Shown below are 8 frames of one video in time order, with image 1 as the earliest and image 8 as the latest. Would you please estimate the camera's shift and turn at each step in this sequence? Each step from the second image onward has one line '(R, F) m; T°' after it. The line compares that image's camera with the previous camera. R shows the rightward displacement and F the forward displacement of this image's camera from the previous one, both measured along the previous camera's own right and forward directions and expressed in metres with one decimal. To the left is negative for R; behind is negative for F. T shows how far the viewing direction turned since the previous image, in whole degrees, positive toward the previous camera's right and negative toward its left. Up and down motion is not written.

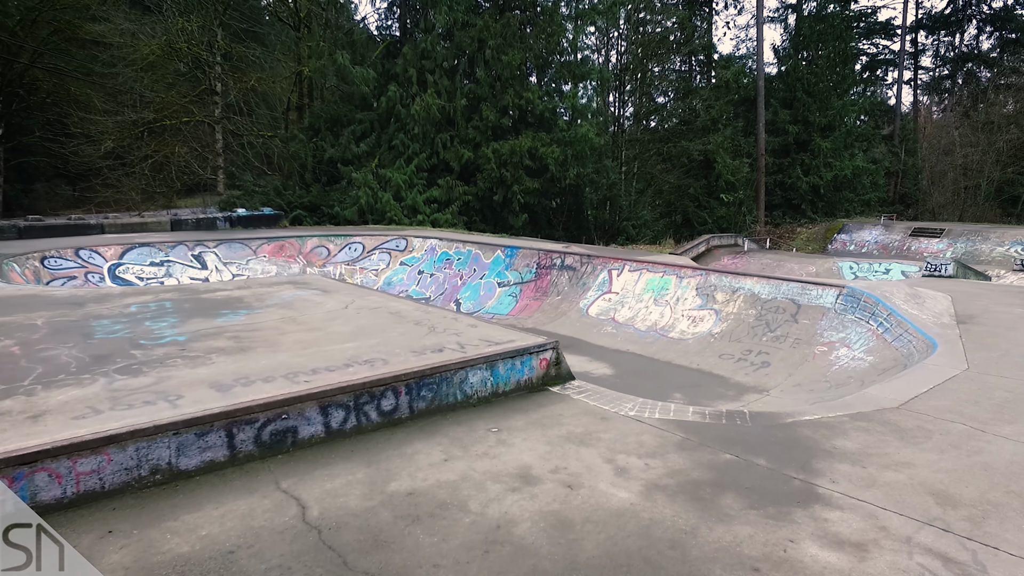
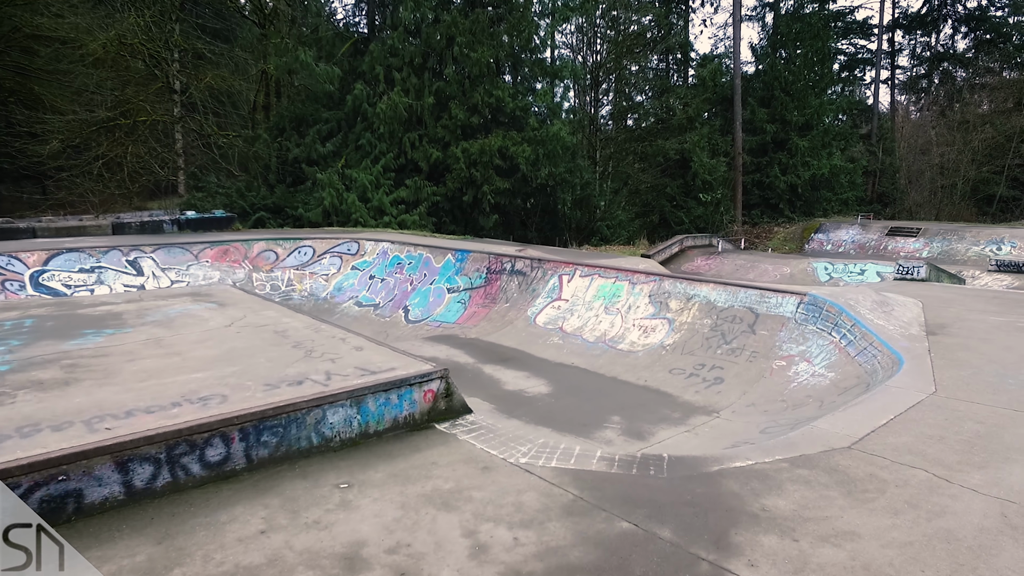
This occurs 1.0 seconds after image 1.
(+0.6, +0.7) m; +1°
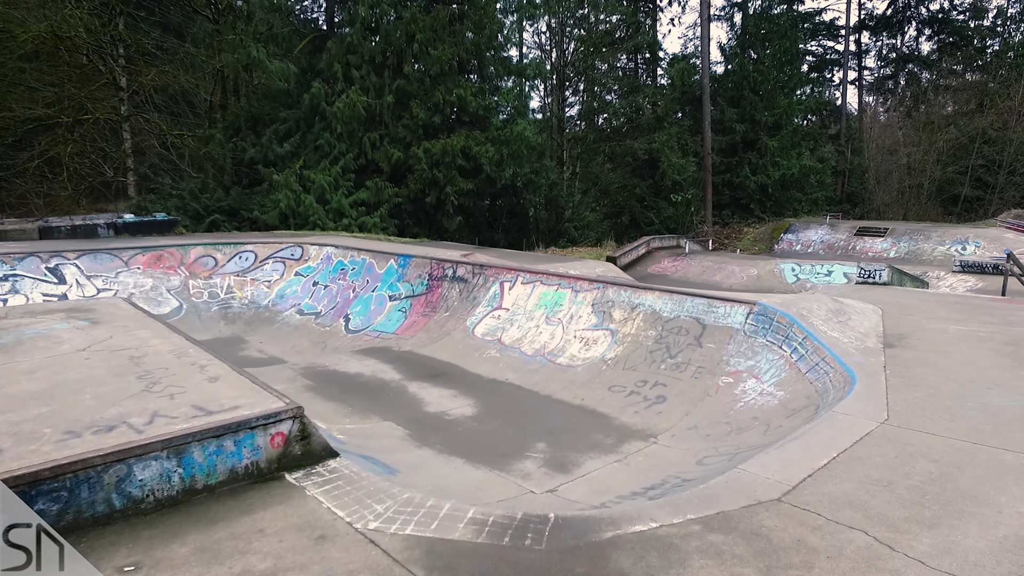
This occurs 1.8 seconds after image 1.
(+0.5, +0.6) m; +2°
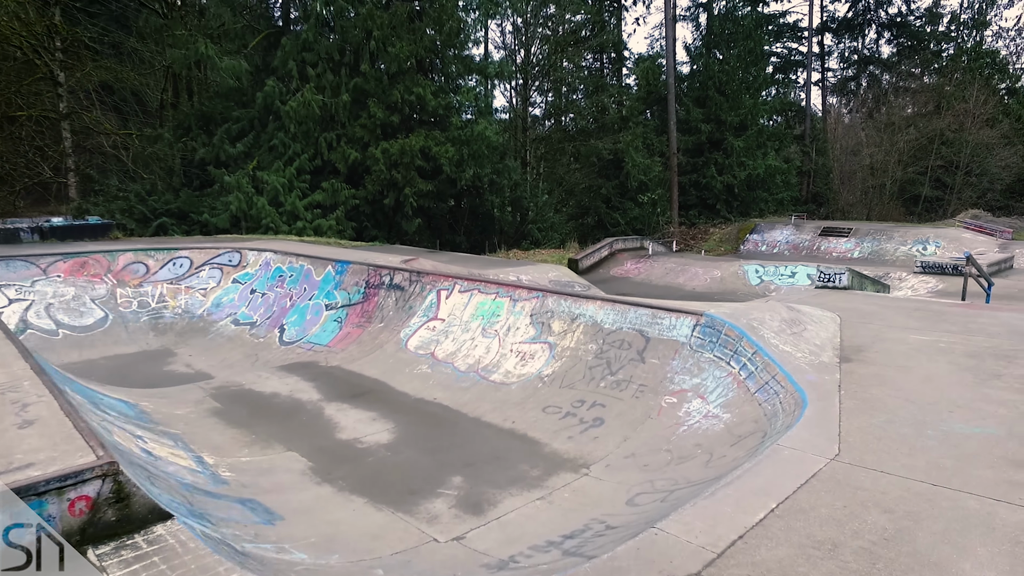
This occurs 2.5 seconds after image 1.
(+0.4, +0.6) m; +2°
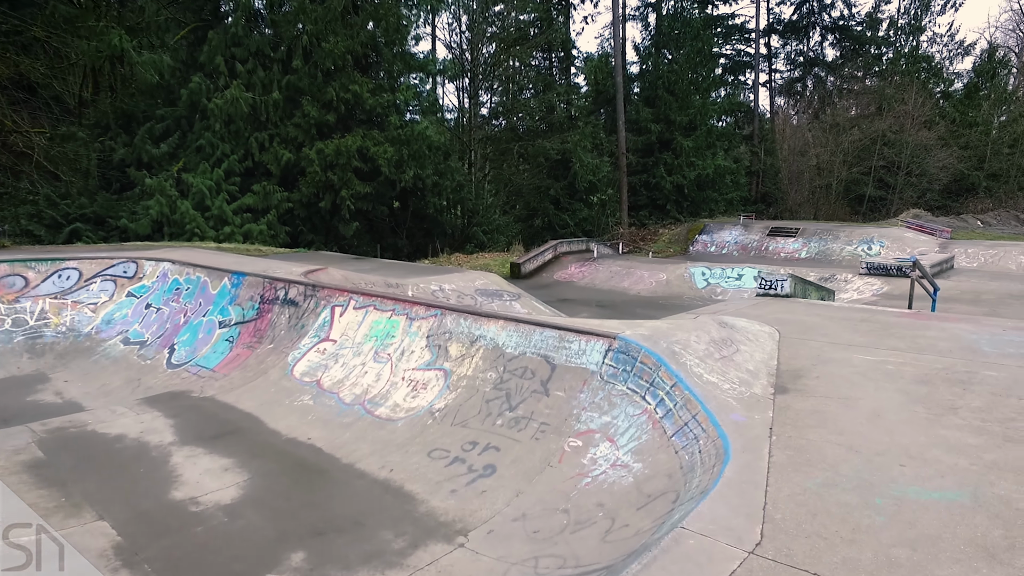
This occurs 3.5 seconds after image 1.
(+0.6, +0.9) m; +3°
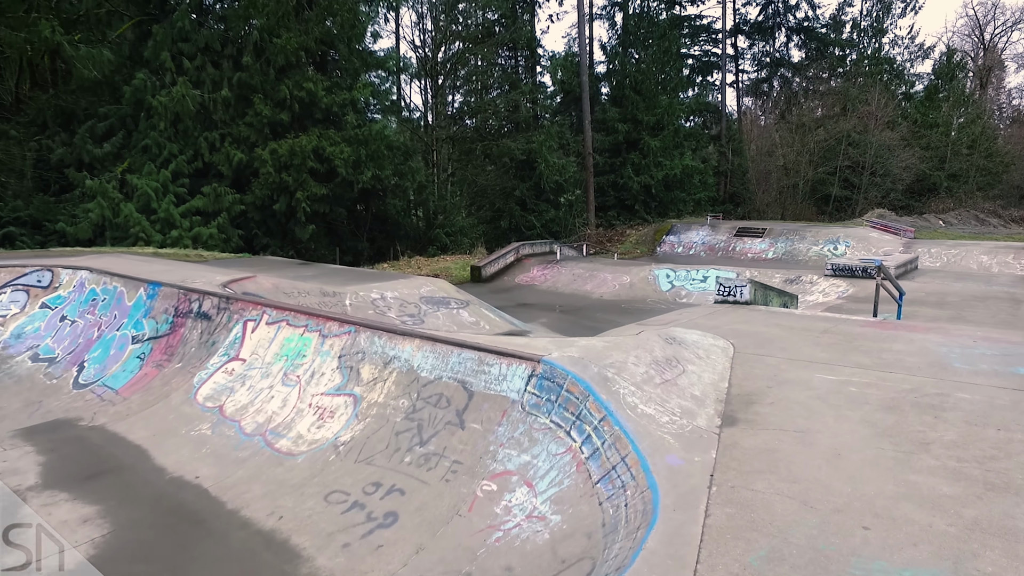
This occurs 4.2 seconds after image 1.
(+0.4, +0.6) m; +2°
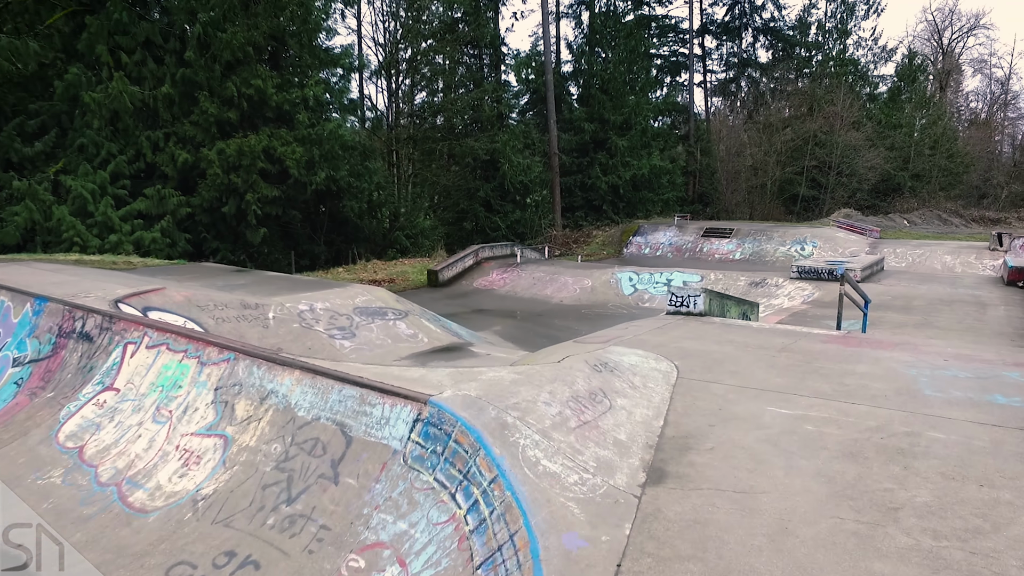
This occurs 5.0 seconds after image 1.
(+0.4, +0.7) m; +2°
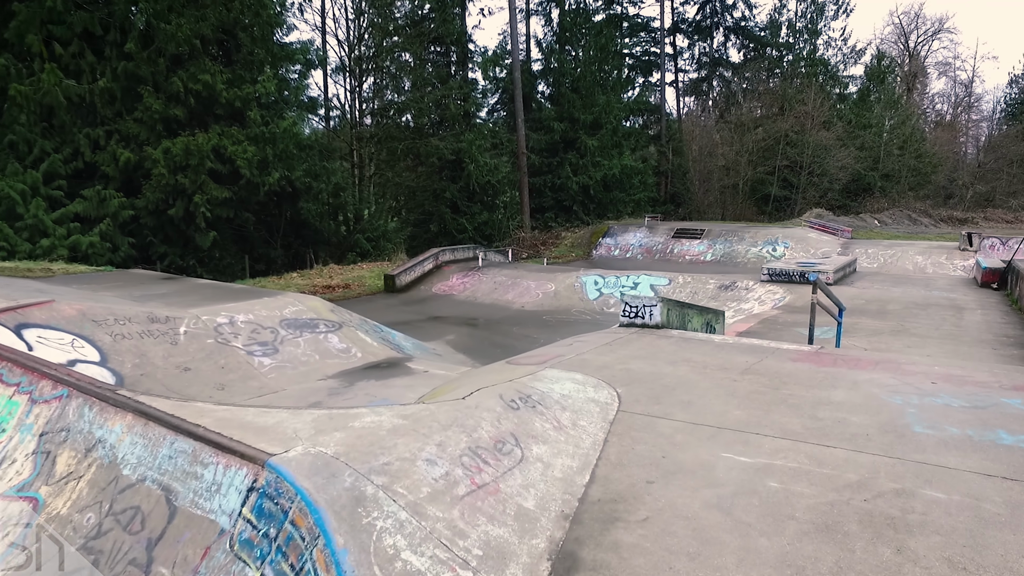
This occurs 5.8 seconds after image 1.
(+0.4, +0.8) m; +2°
